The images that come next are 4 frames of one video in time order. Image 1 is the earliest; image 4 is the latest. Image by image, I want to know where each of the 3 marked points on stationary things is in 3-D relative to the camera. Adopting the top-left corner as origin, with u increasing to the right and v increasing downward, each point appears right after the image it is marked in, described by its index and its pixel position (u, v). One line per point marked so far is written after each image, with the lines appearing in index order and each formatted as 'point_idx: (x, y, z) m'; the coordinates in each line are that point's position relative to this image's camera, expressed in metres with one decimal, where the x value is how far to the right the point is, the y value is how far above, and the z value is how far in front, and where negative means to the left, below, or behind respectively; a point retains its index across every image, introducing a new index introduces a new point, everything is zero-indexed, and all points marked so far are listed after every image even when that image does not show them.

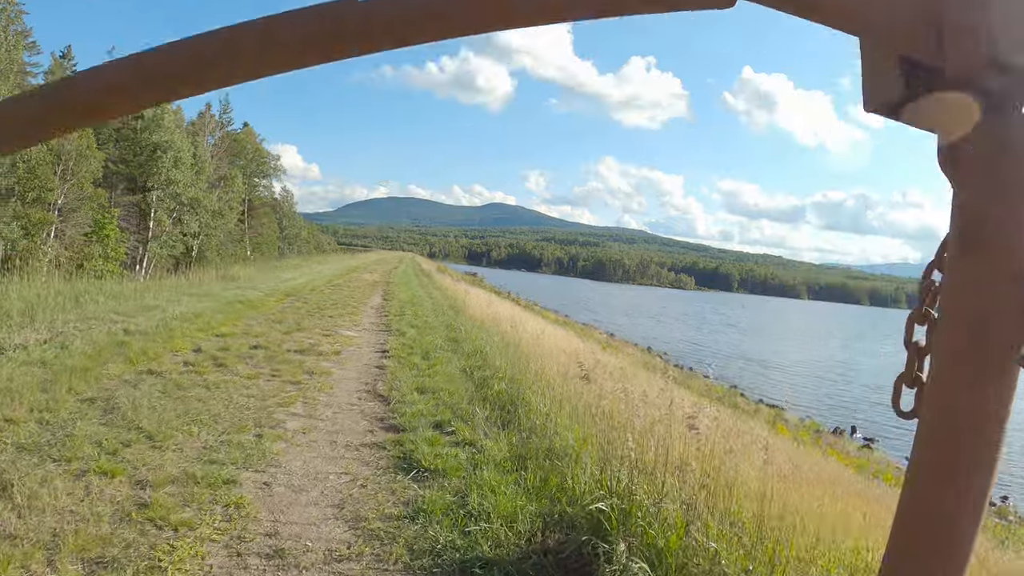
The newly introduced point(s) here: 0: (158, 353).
0: (-5.4, -1.0, +8.7) m
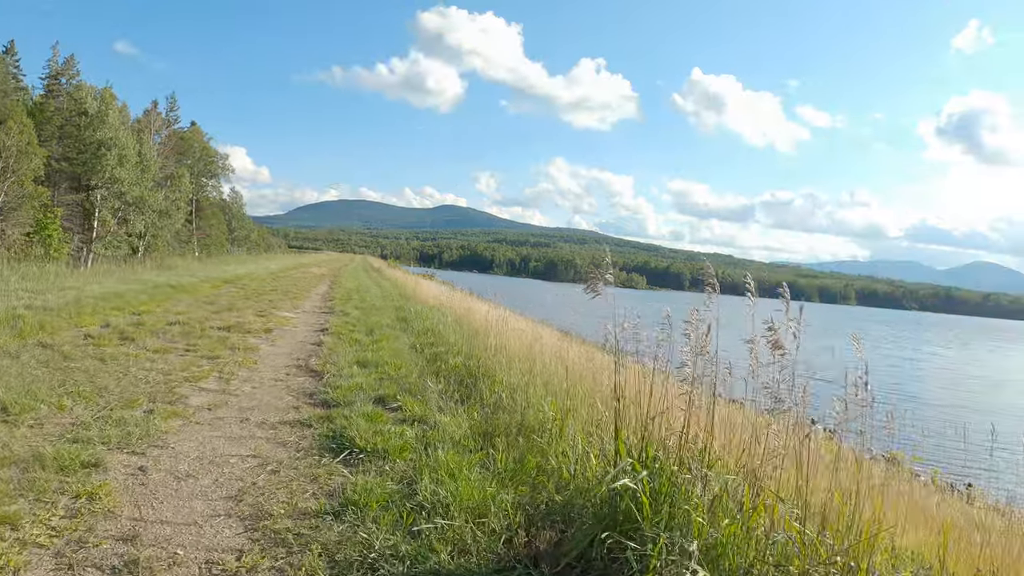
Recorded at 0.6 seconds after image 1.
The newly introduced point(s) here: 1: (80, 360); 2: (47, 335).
0: (-6.0, -0.6, +7.5) m
1: (-4.7, -0.9, +6.2) m
2: (-5.8, -0.6, +7.1) m
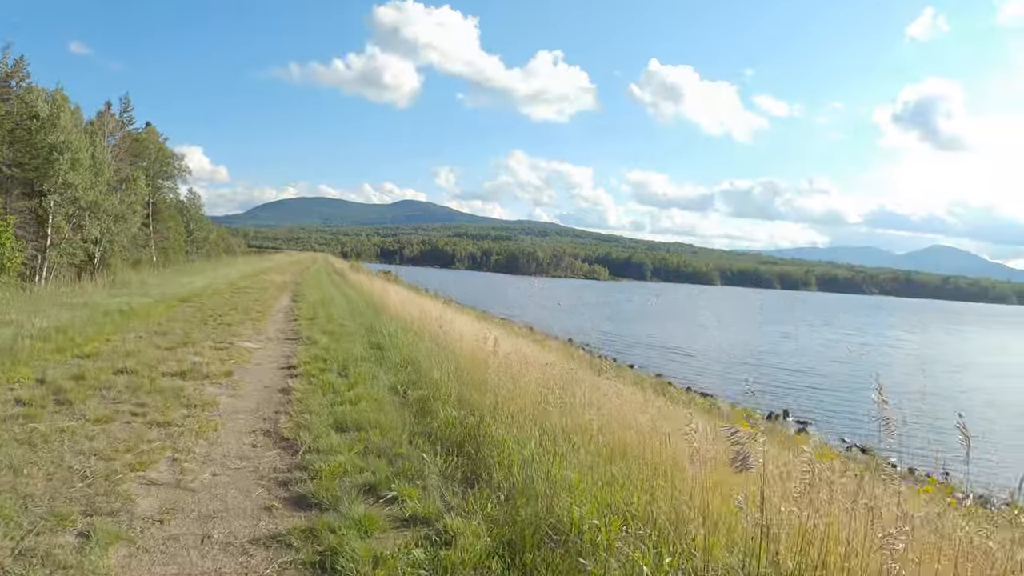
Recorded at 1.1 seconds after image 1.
0: (-6.2, -1.0, +6.7) m
1: (-4.8, -1.3, +5.4) m
2: (-6.0, -1.1, +6.2) m
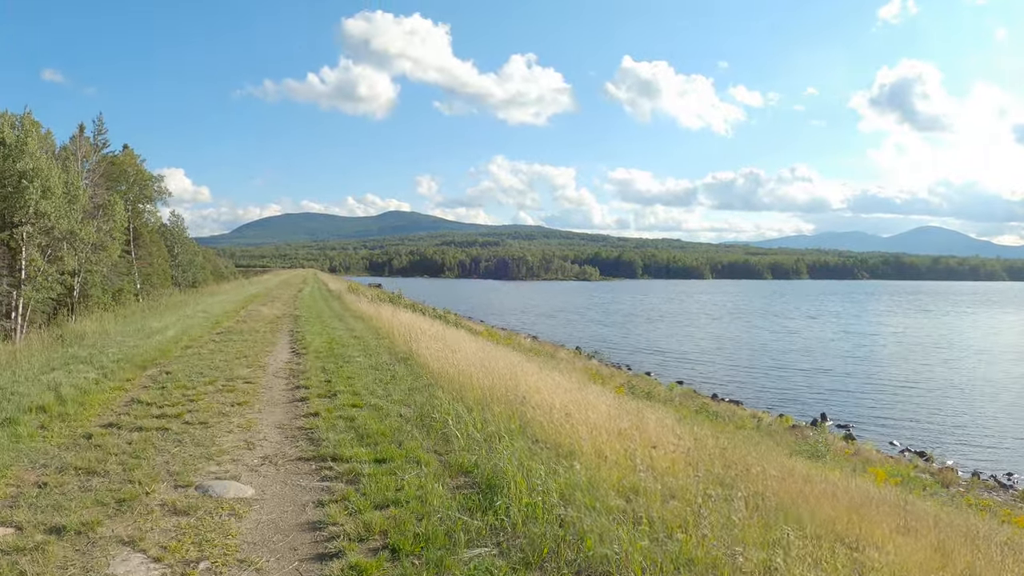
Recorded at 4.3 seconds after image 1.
0: (-4.8, -1.9, +3.5) m
1: (-3.3, -2.1, +2.3) m
2: (-4.5, -2.0, +3.0) m
